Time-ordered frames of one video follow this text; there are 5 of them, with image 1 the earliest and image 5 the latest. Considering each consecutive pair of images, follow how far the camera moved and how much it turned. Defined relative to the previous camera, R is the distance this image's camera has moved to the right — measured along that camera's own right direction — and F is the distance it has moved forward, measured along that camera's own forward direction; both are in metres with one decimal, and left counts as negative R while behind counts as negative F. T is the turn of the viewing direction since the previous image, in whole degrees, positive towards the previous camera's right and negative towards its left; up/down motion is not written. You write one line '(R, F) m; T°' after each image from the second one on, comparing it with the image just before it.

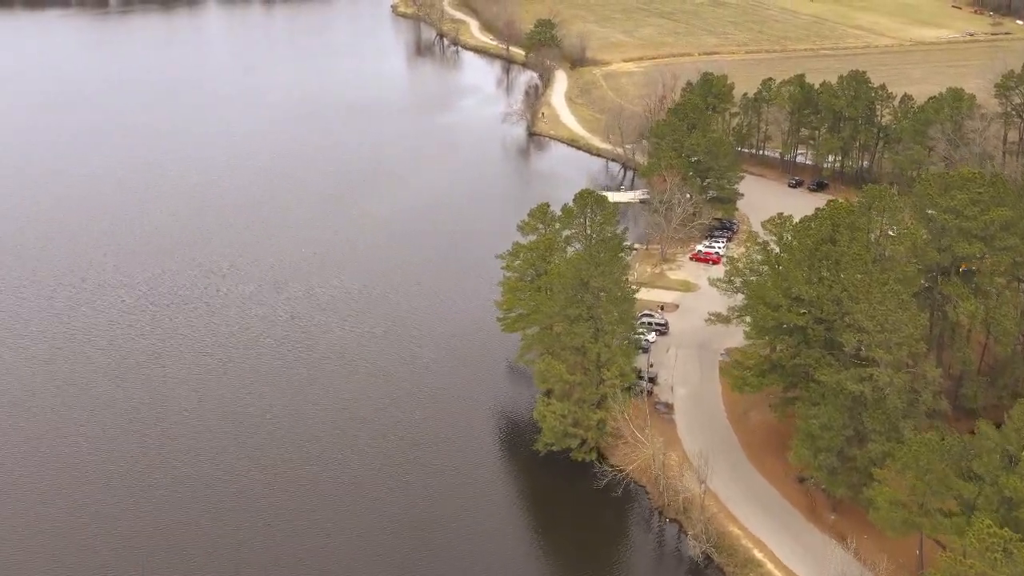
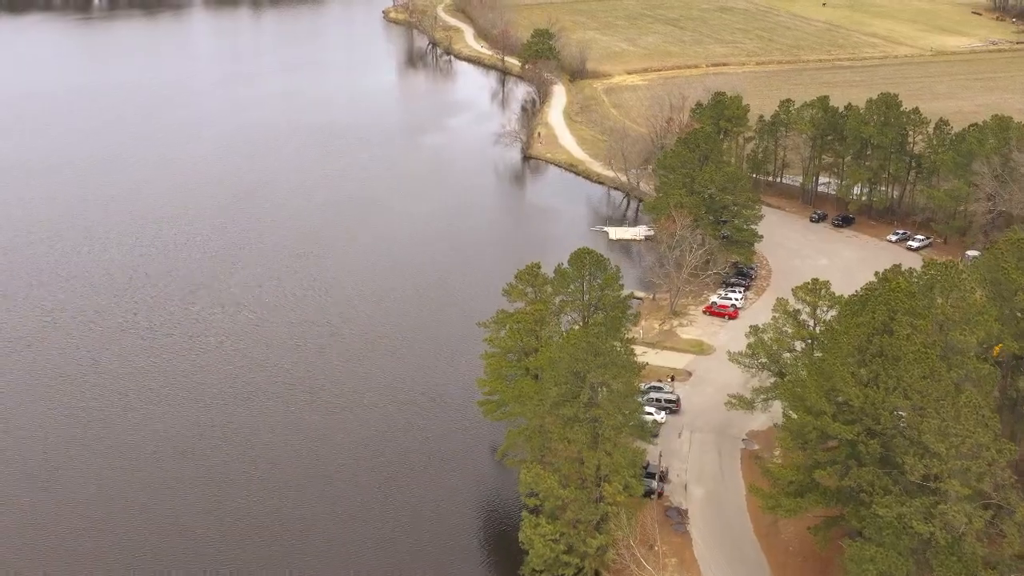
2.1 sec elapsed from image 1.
(+0.6, +6.9) m; 0°
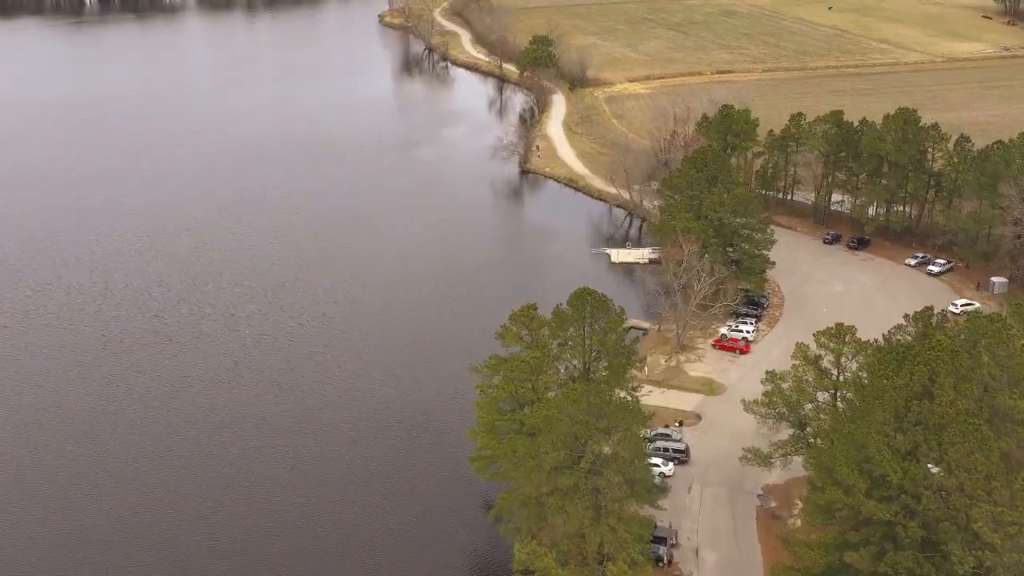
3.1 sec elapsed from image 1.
(+0.2, +3.3) m; 0°
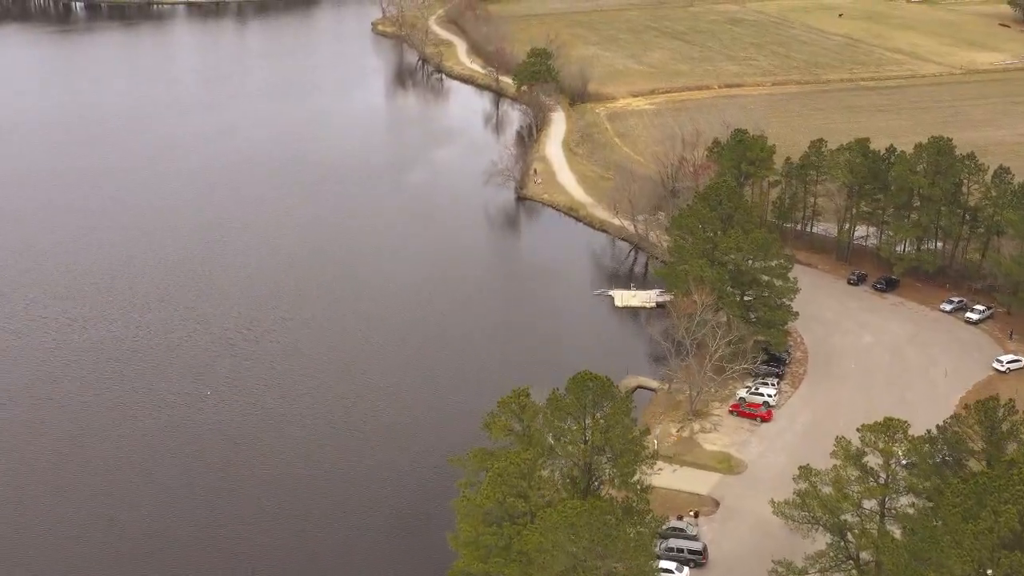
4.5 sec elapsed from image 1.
(+0.3, +5.3) m; 0°
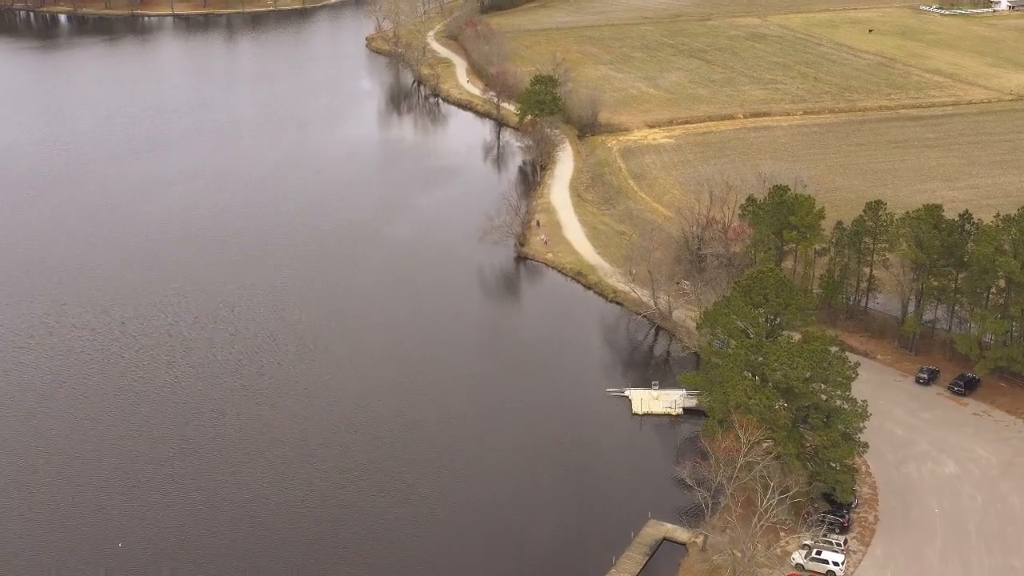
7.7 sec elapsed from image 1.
(+0.5, +9.5) m; 0°
